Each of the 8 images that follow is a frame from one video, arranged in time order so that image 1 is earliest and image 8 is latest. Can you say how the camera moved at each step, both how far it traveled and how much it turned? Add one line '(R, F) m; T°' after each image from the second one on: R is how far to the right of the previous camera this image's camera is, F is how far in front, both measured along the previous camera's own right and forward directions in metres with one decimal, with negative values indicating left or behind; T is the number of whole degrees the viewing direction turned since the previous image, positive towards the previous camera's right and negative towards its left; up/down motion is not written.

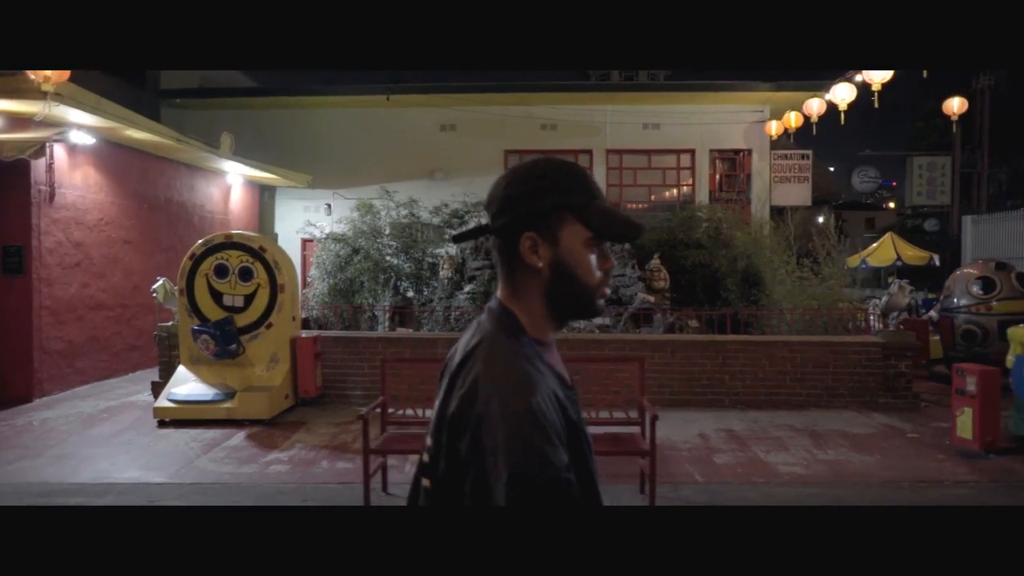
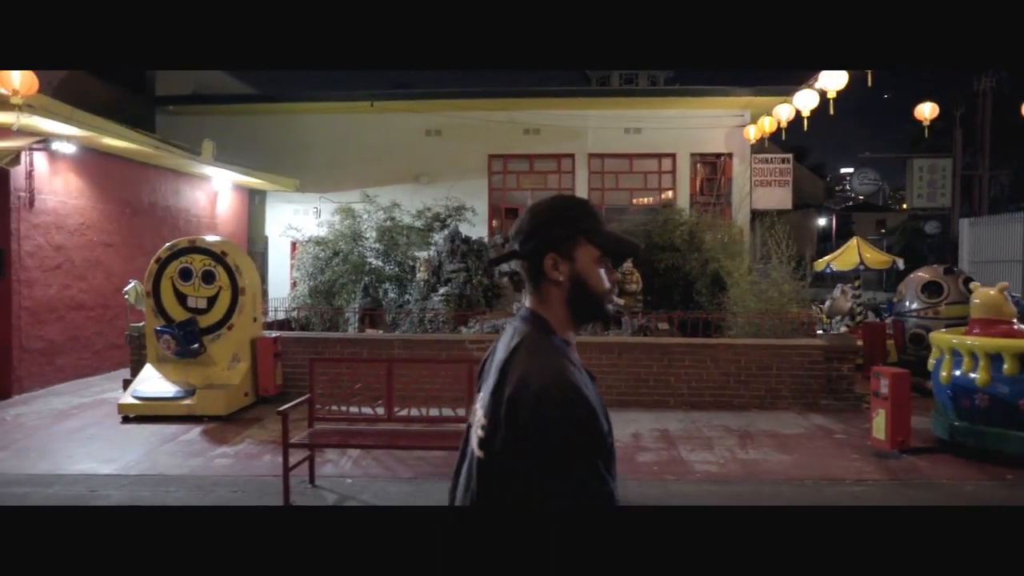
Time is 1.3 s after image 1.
(+0.9, -0.3) m; -1°
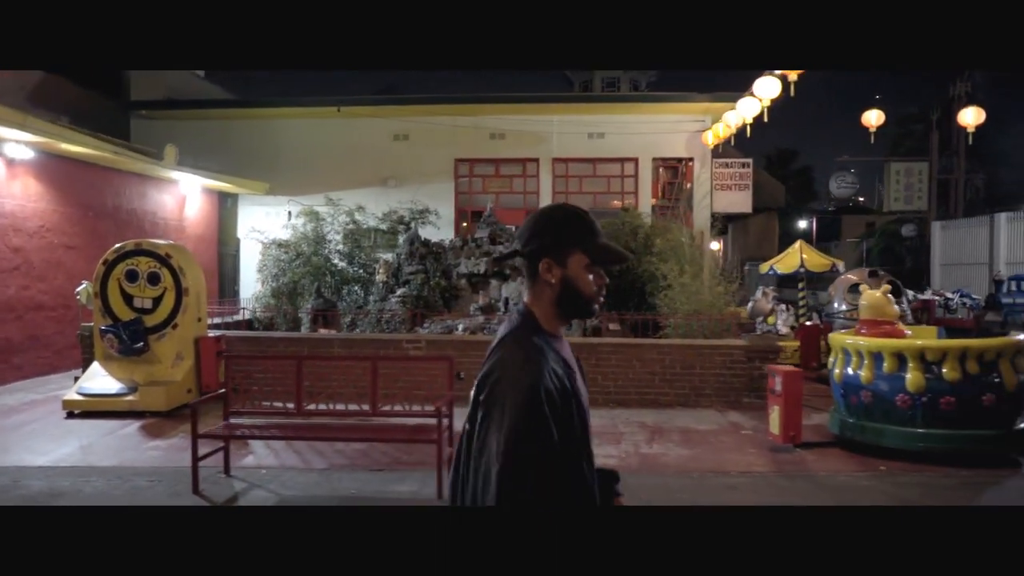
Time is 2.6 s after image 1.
(+0.9, -0.4) m; 0°
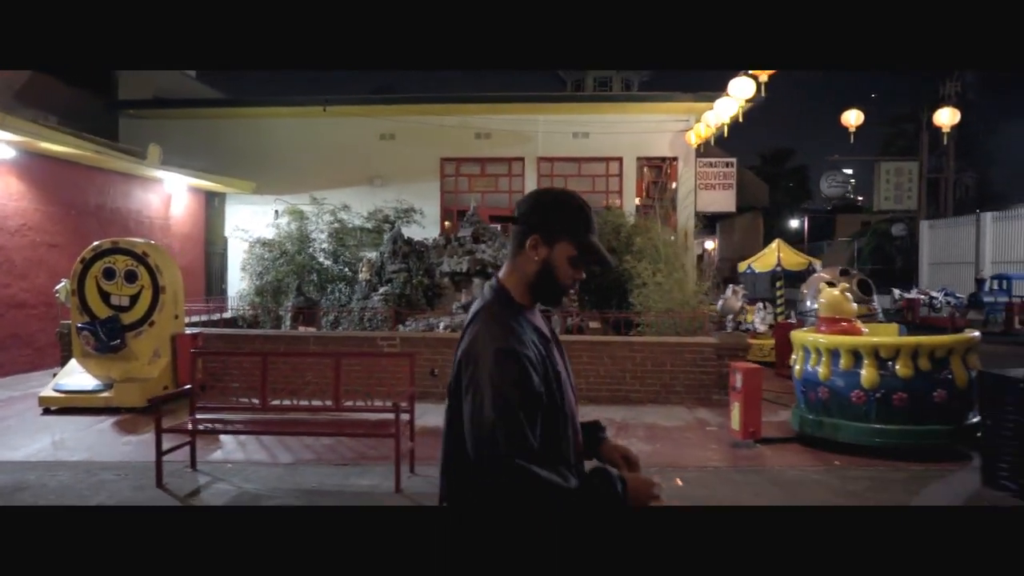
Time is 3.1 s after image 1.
(+0.4, -0.1) m; 0°
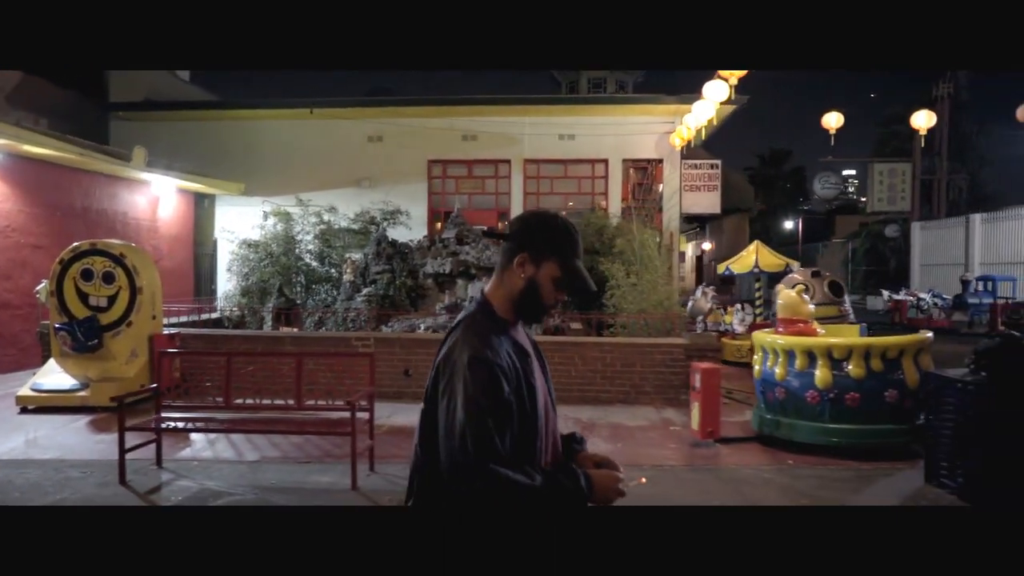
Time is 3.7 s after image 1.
(+0.4, -0.1) m; 0°
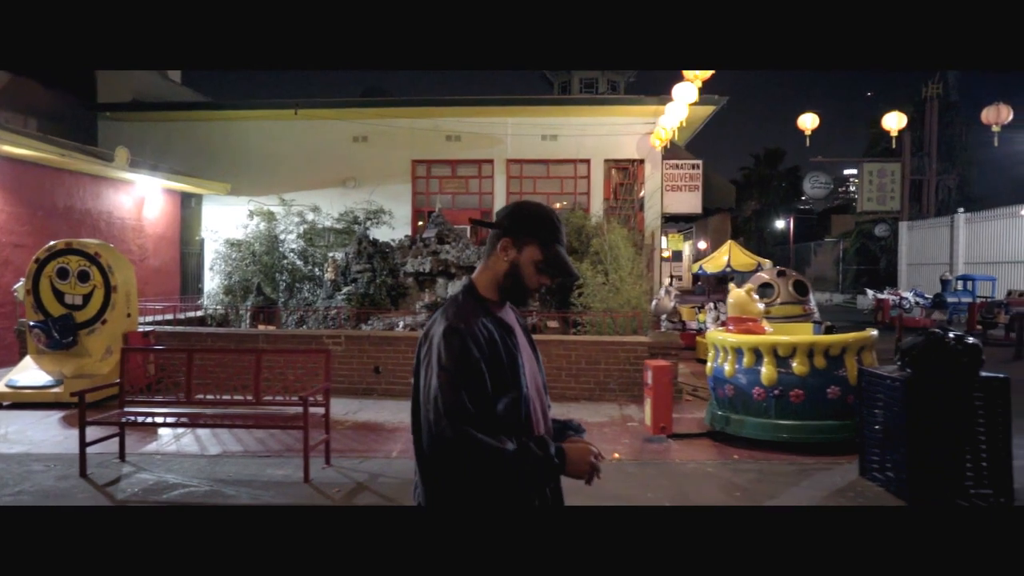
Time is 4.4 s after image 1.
(+0.5, -0.2) m; 0°
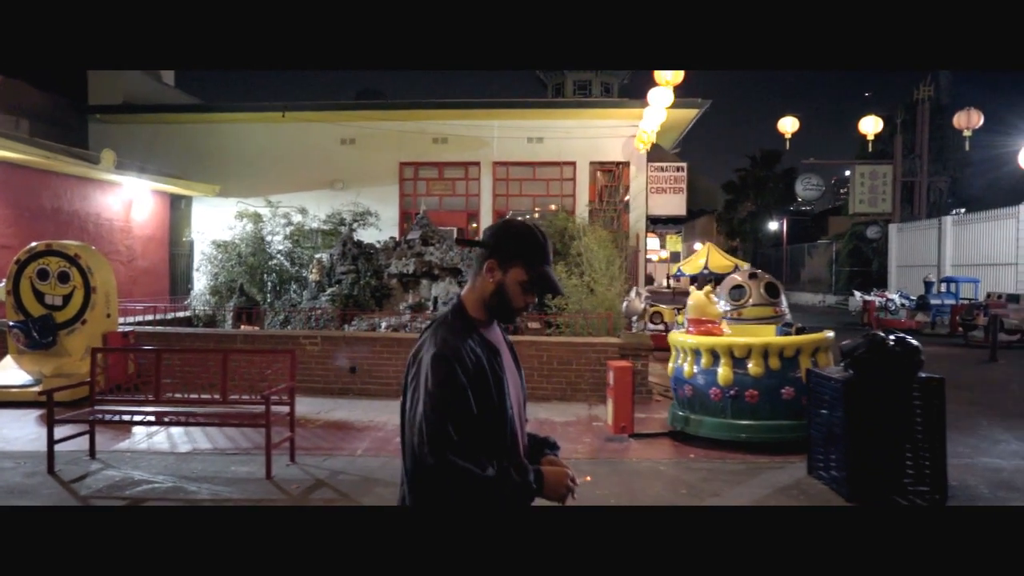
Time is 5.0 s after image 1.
(+0.4, -0.1) m; 0°
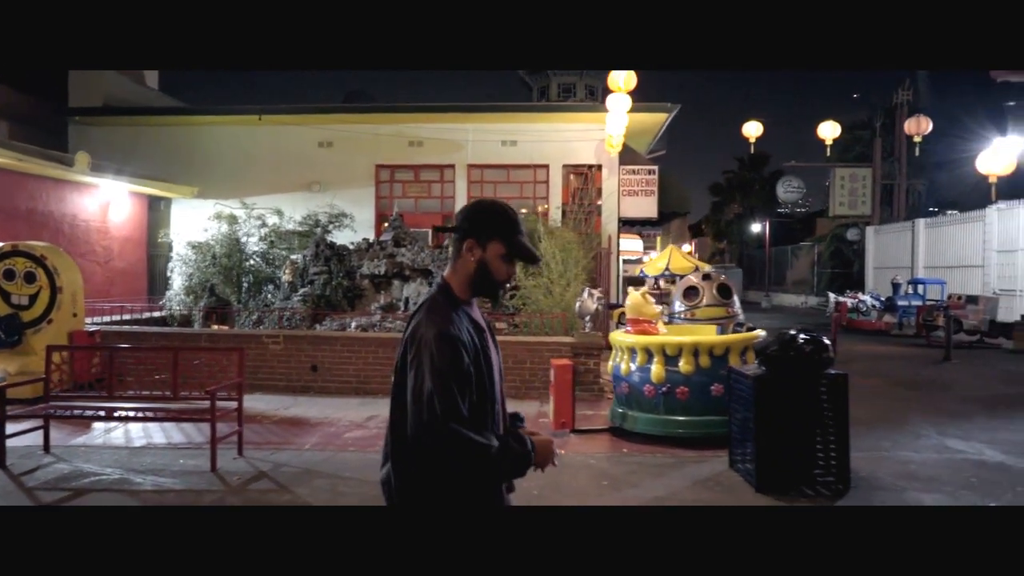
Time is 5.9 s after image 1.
(+0.6, -0.3) m; 0°
